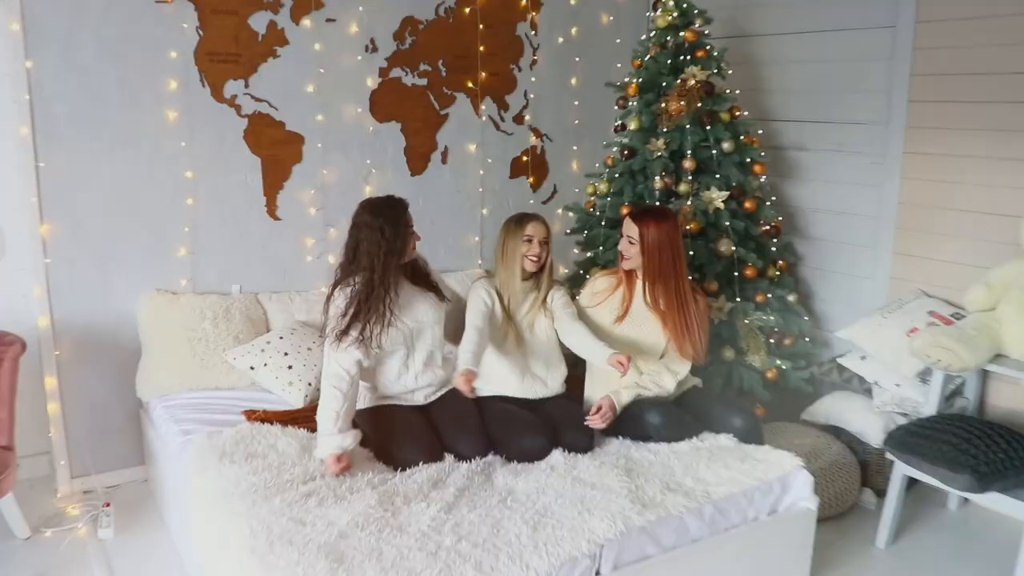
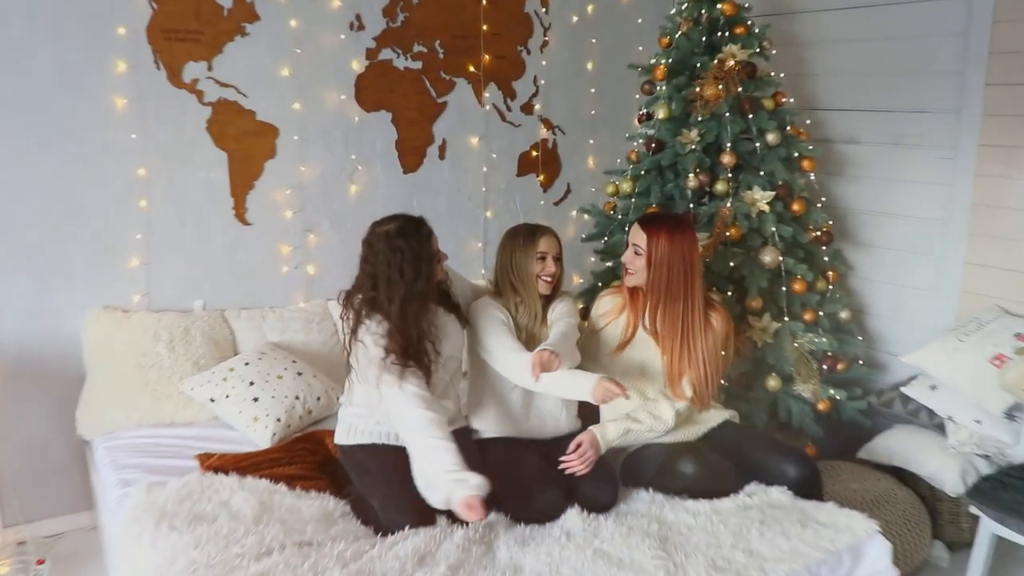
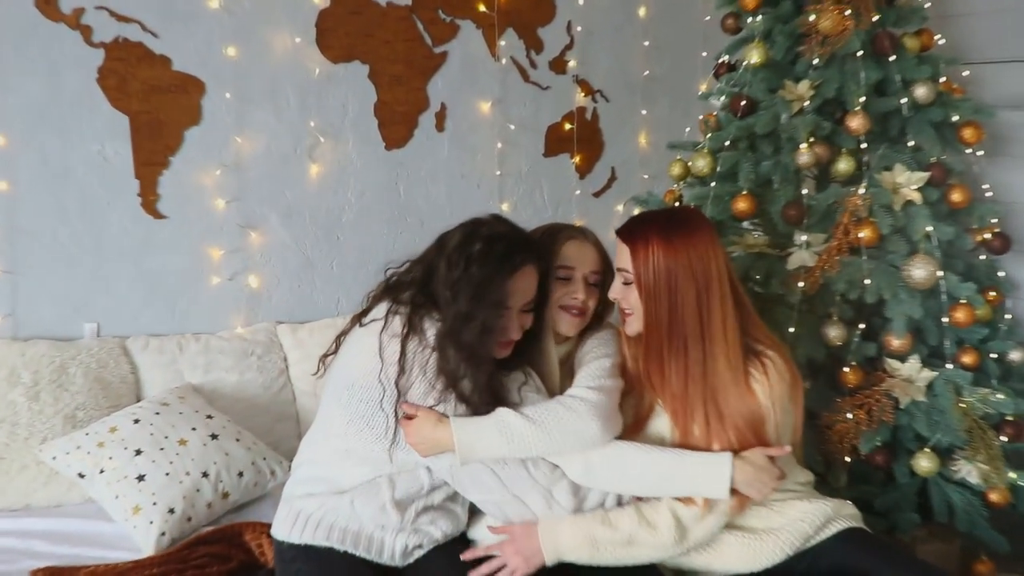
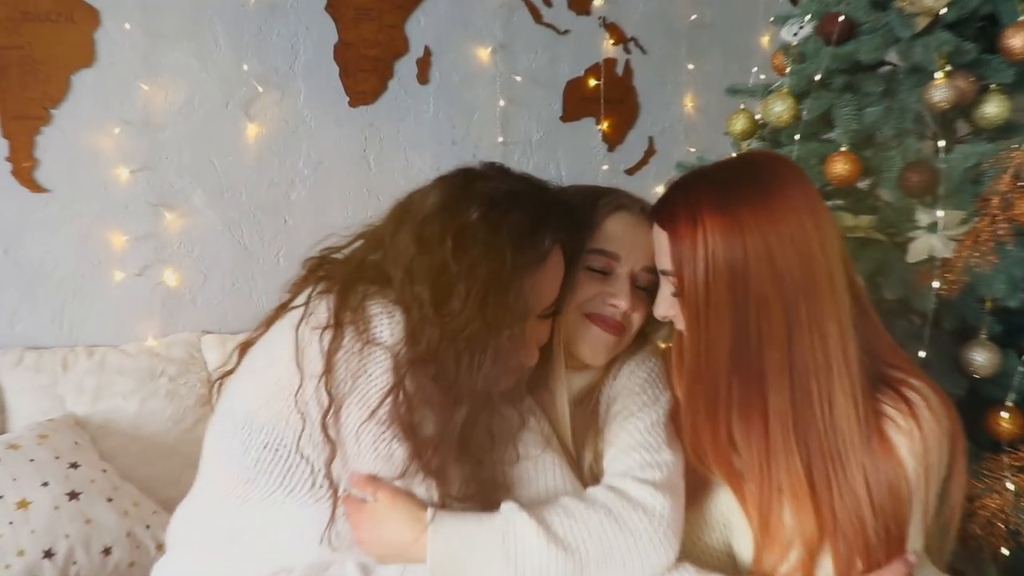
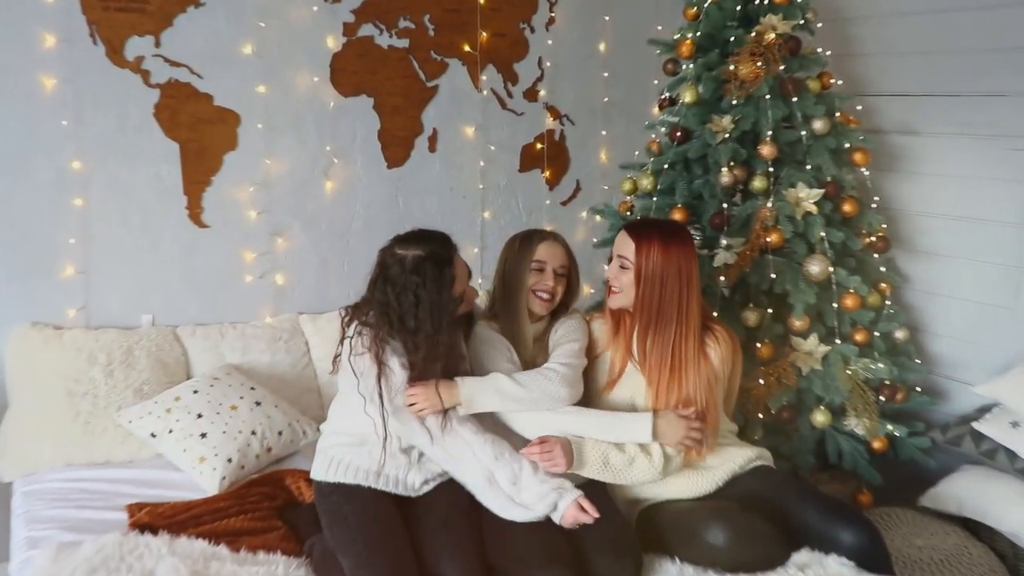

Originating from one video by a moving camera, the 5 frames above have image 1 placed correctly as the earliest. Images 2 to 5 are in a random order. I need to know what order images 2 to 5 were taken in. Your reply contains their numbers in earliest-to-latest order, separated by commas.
2, 5, 3, 4
